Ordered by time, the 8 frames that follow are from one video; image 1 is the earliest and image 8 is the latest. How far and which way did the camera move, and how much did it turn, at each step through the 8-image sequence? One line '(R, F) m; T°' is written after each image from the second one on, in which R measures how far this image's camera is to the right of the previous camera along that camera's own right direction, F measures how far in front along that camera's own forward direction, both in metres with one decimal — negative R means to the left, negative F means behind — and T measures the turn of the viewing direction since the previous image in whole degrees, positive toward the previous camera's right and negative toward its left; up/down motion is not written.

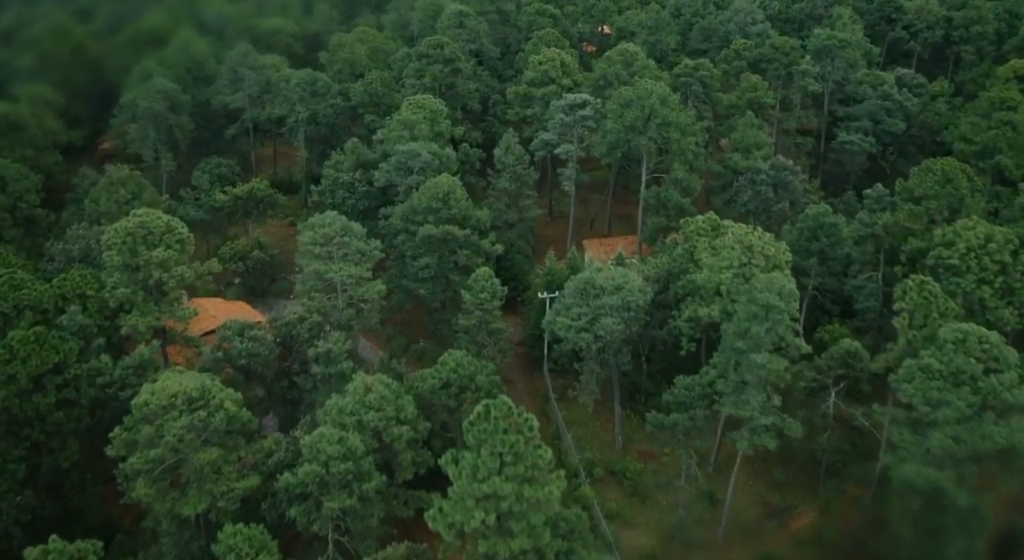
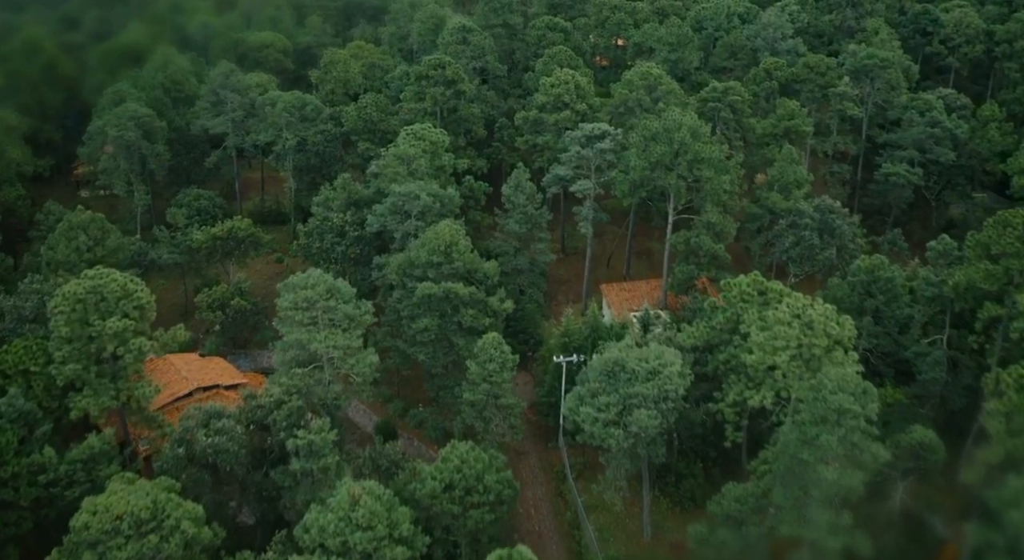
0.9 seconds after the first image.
(-0.4, +5.6) m; 0°
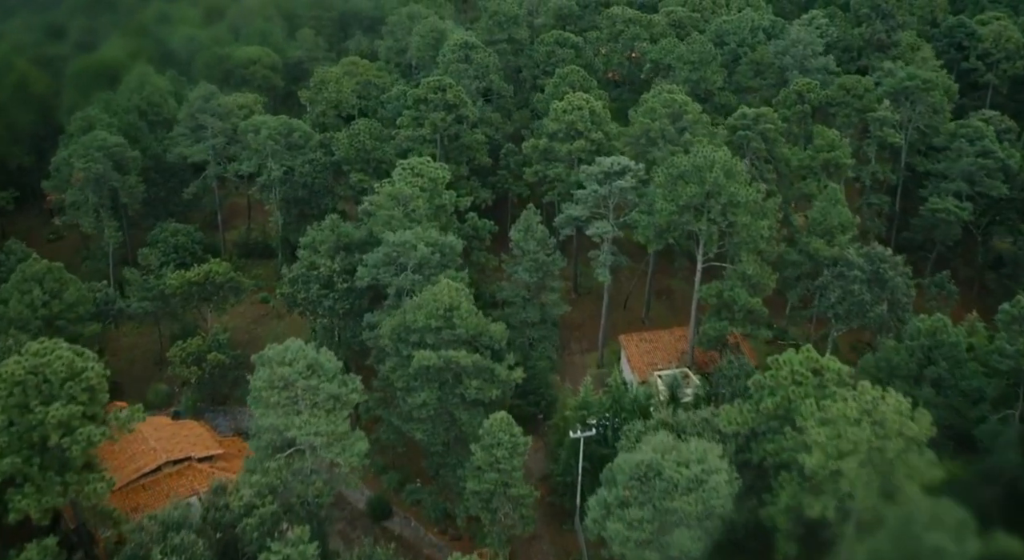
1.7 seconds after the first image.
(-0.3, +5.0) m; 0°
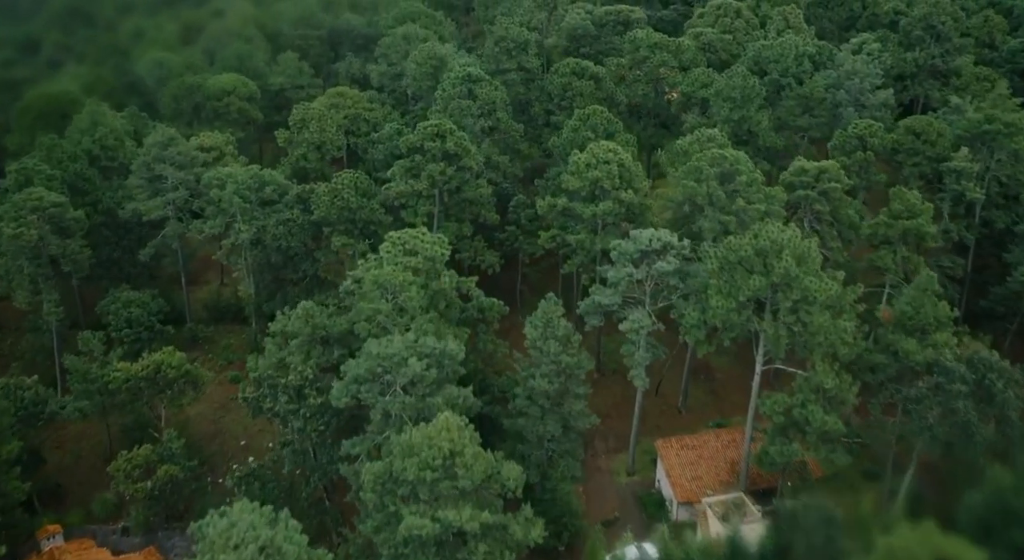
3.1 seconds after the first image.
(-0.5, +7.8) m; 0°
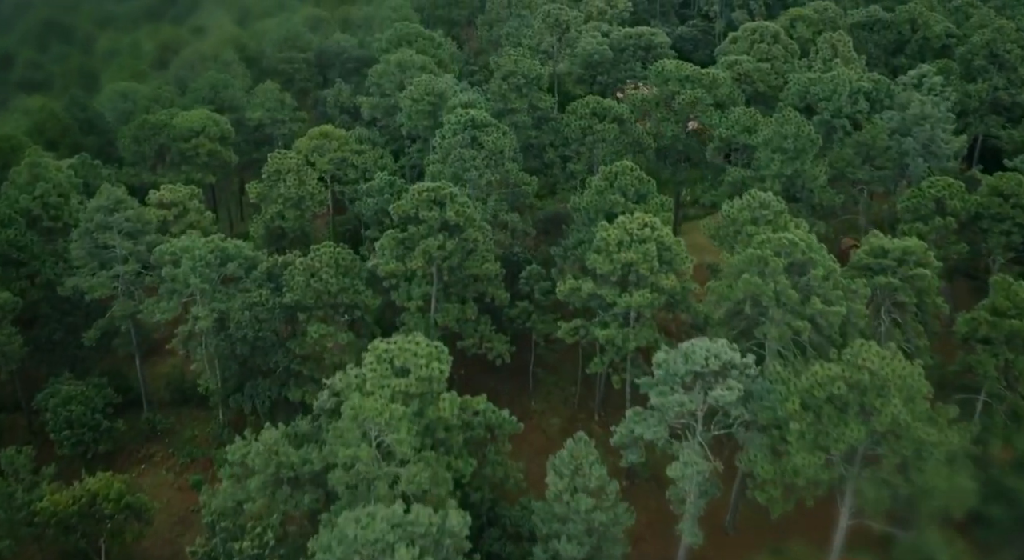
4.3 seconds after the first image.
(-0.5, +7.2) m; 0°
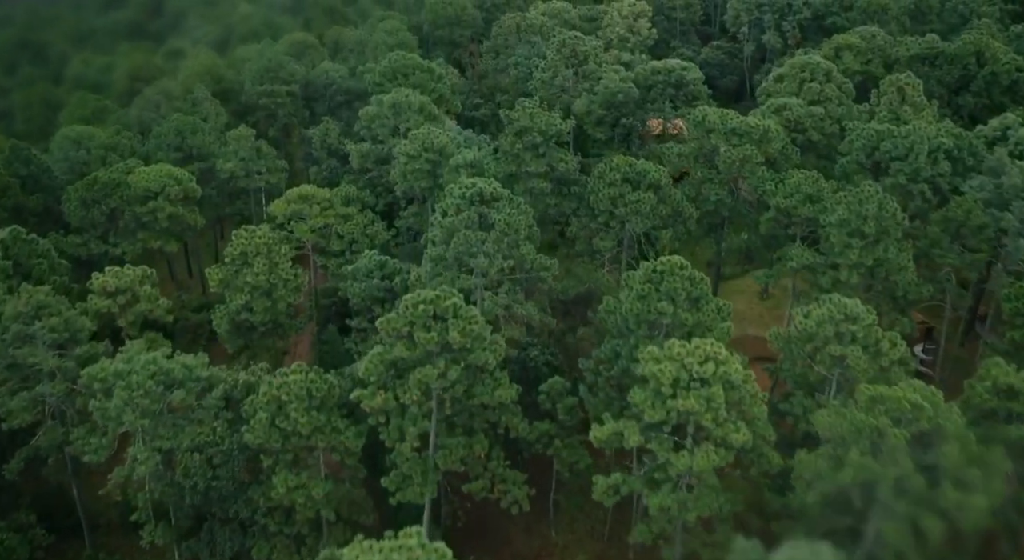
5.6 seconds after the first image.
(-0.6, +7.5) m; 0°
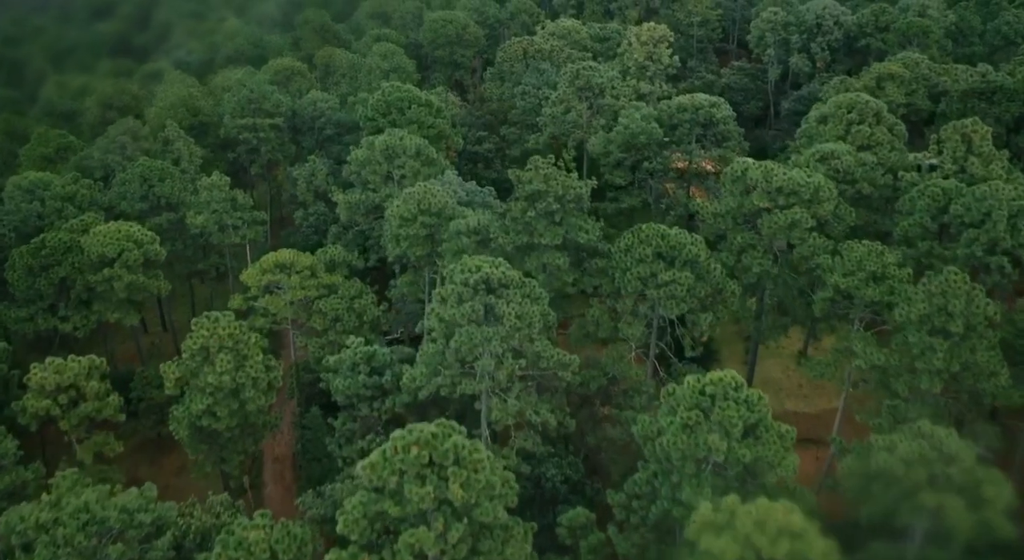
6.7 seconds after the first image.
(-0.3, +5.6) m; 0°
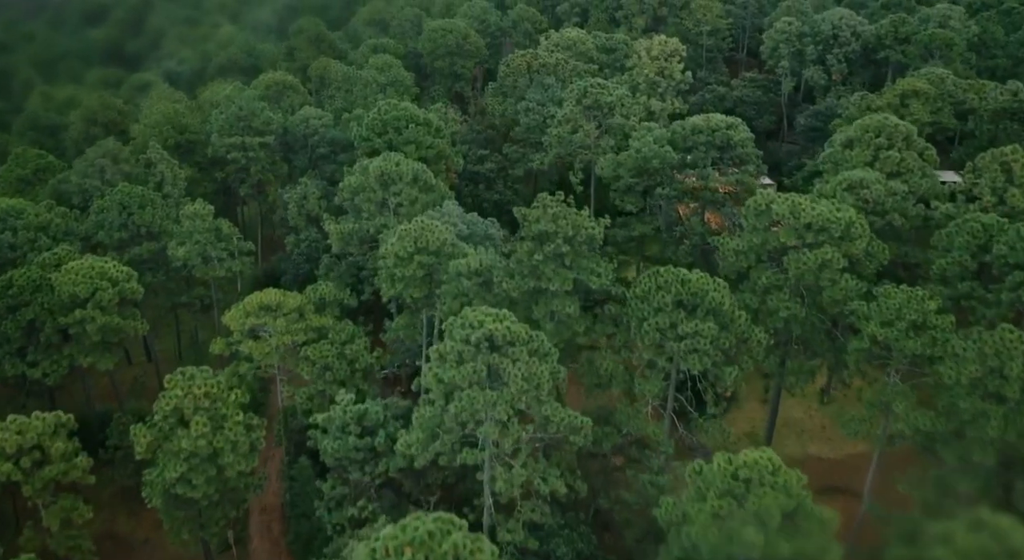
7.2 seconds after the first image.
(-0.1, +2.8) m; 0°
